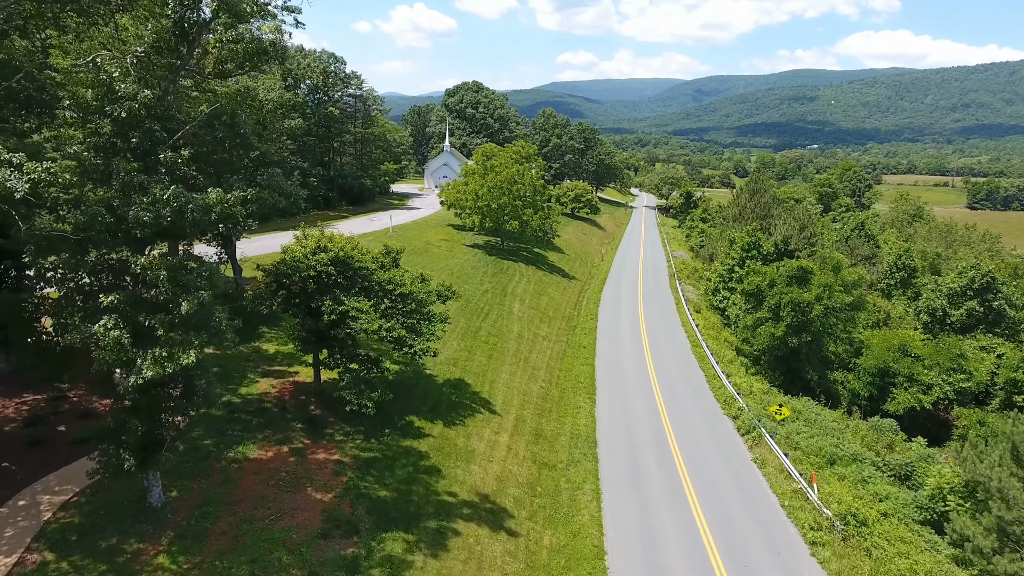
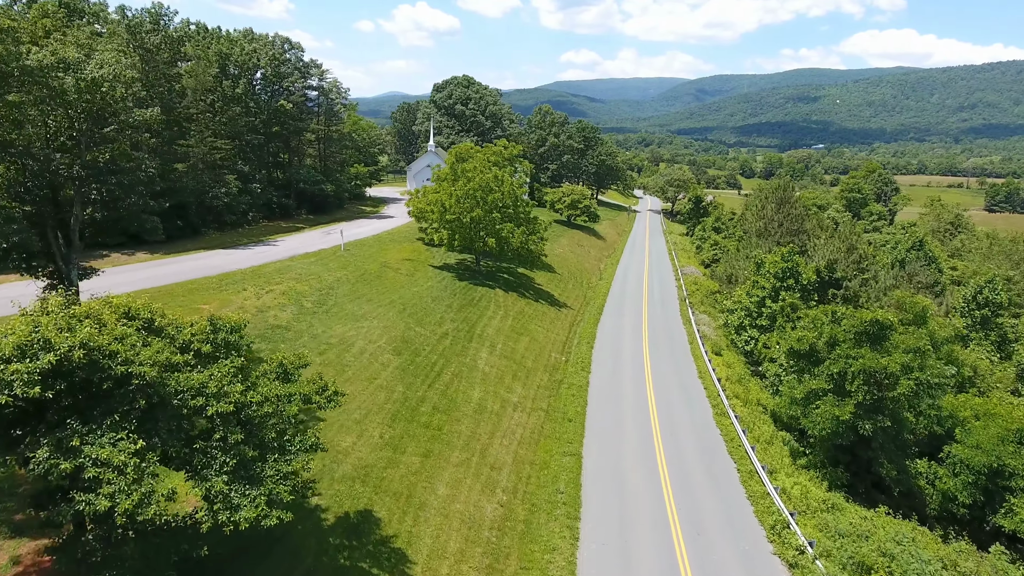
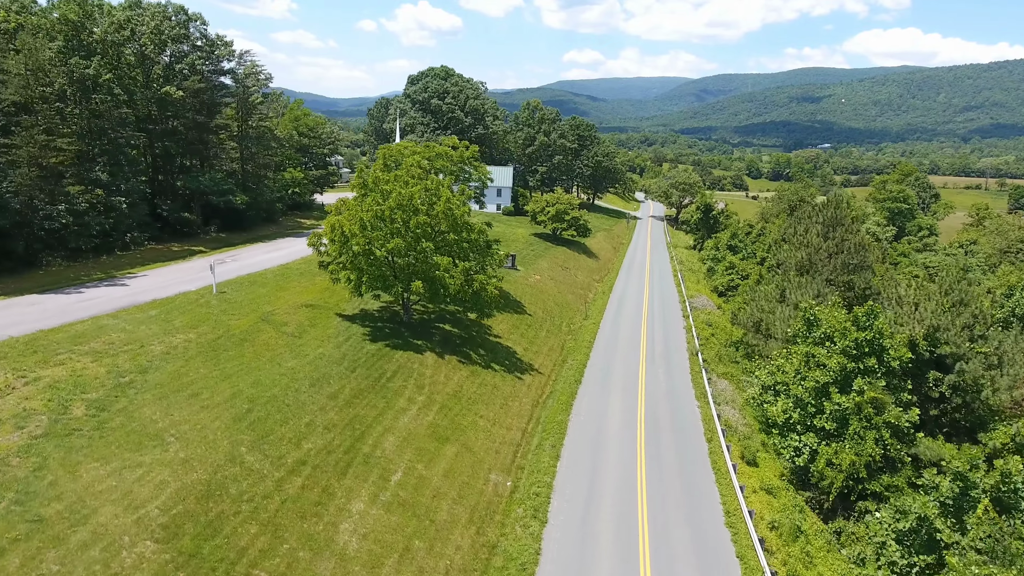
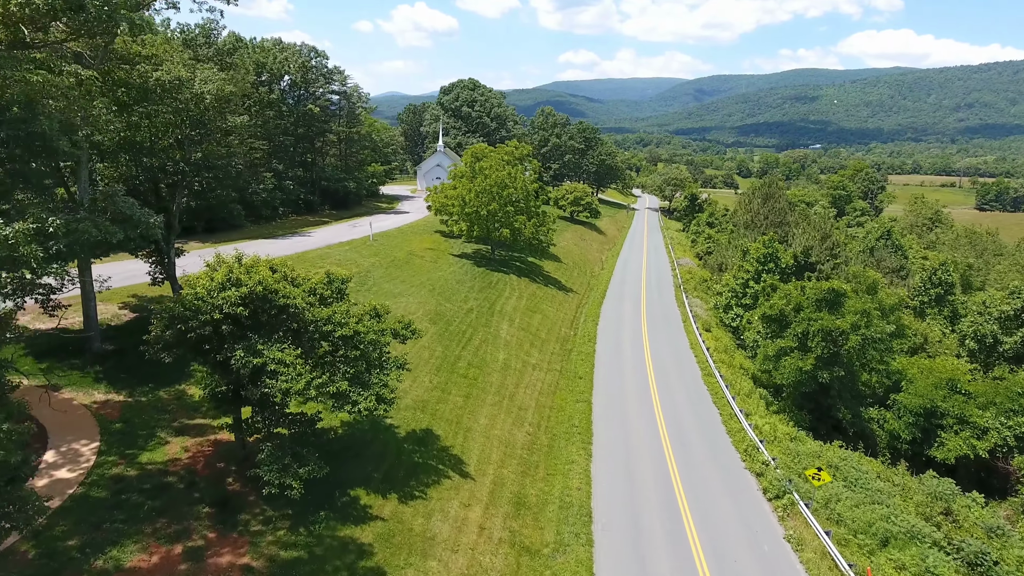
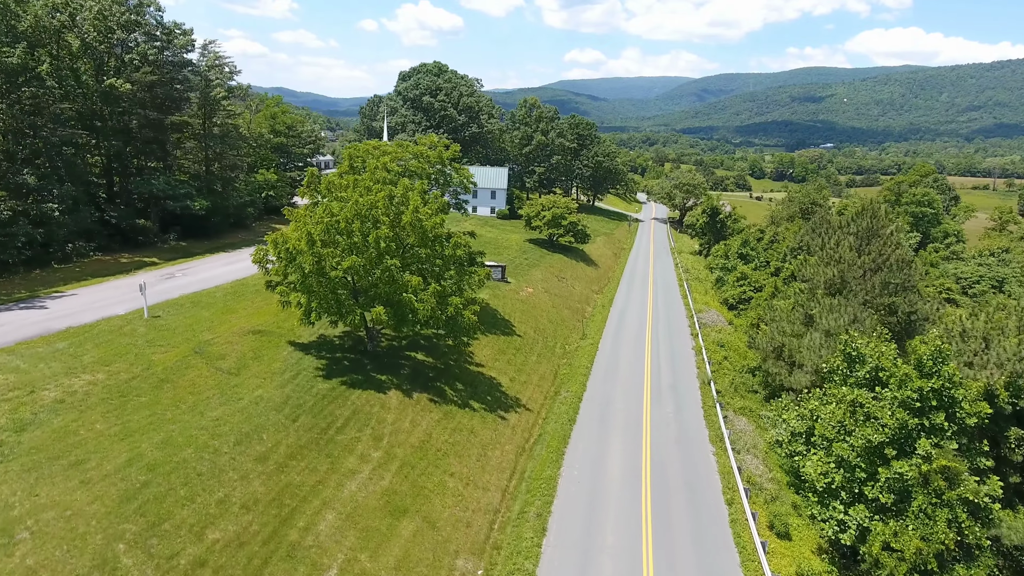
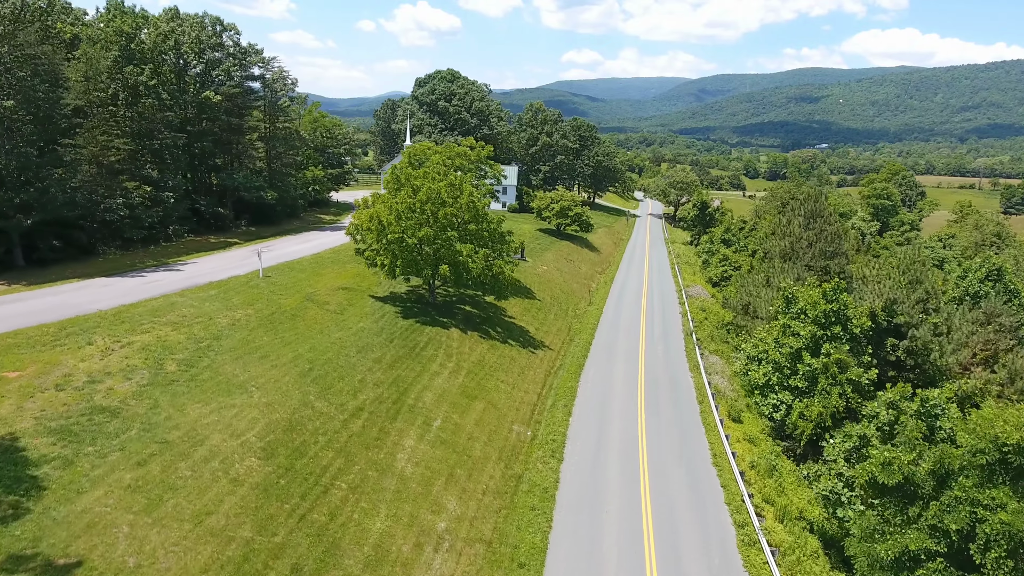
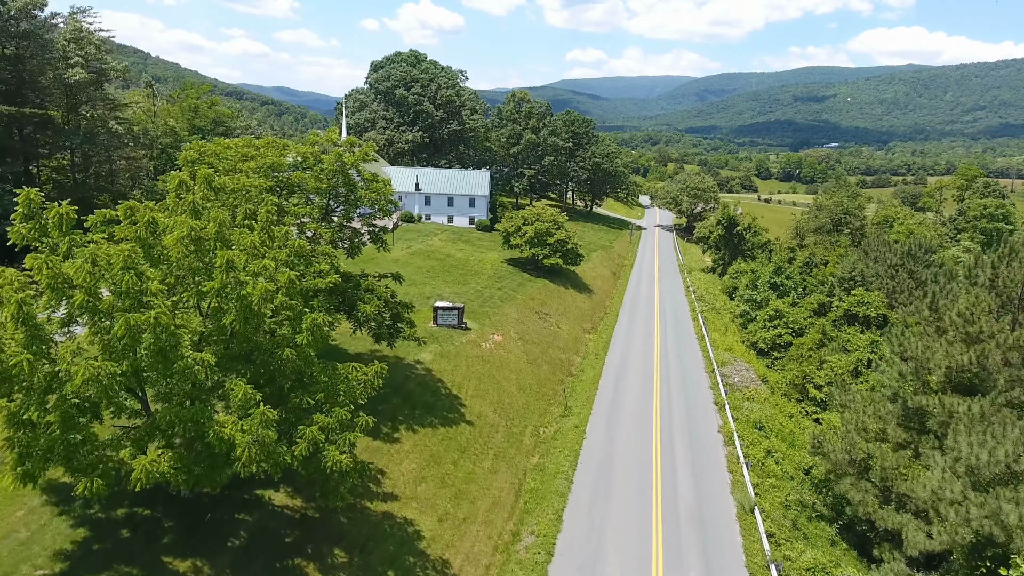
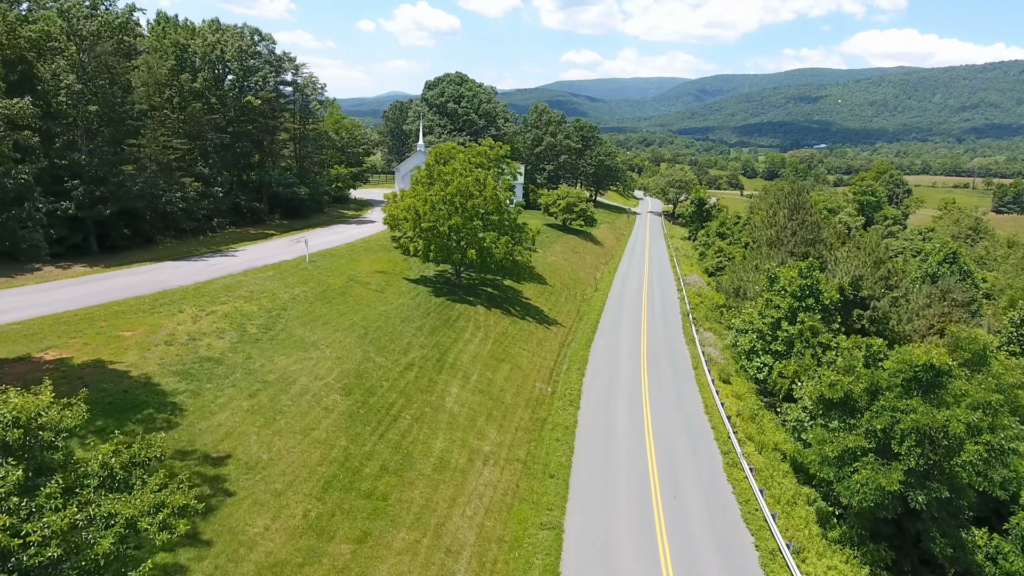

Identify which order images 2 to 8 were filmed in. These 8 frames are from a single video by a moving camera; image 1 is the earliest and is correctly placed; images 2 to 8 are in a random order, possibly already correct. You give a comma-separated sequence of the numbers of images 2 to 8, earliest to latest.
4, 2, 8, 6, 3, 5, 7
